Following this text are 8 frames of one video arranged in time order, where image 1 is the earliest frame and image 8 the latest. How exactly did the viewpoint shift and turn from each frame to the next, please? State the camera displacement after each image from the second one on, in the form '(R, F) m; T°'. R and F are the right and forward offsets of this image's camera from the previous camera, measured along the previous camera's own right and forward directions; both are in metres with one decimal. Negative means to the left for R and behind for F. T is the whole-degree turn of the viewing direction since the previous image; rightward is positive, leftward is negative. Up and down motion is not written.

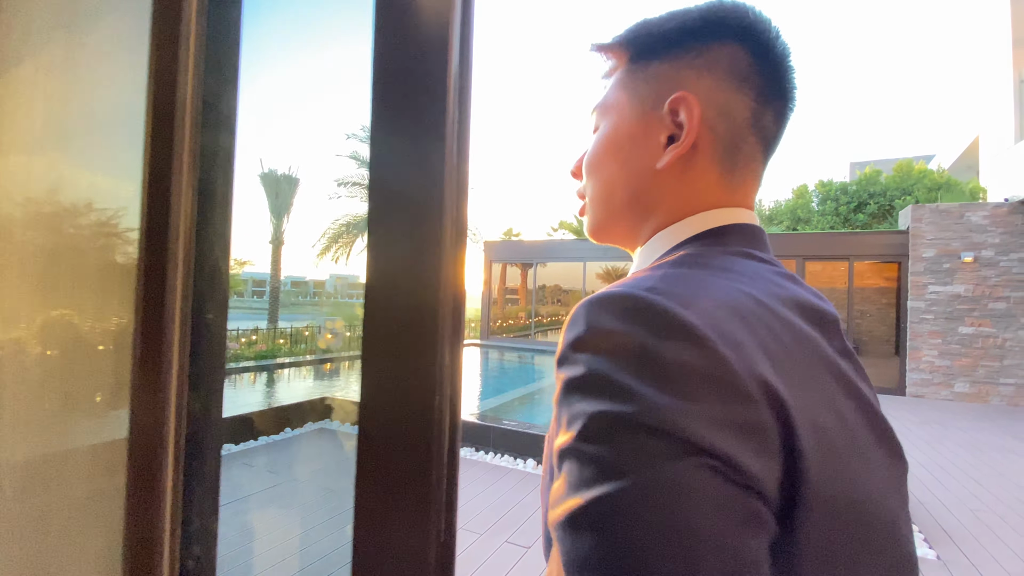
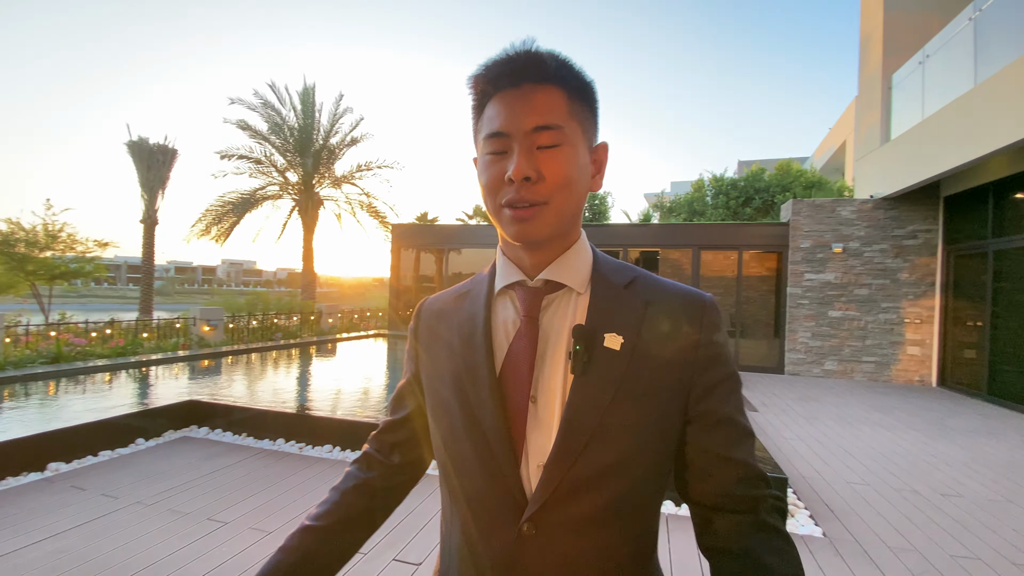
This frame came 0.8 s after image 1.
(+0.1, +0.3) m; +10°
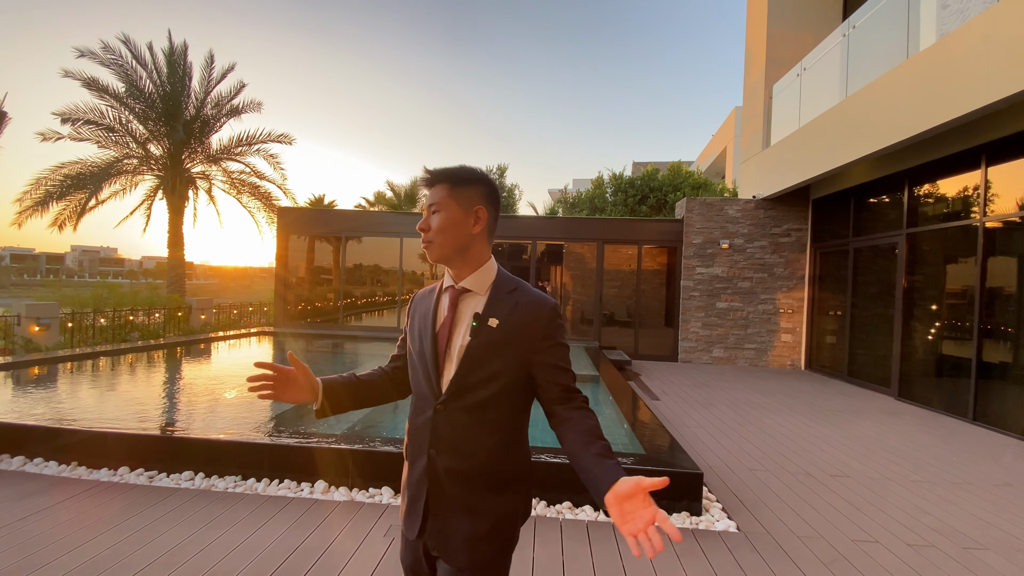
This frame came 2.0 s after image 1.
(0.0, +0.3) m; +11°
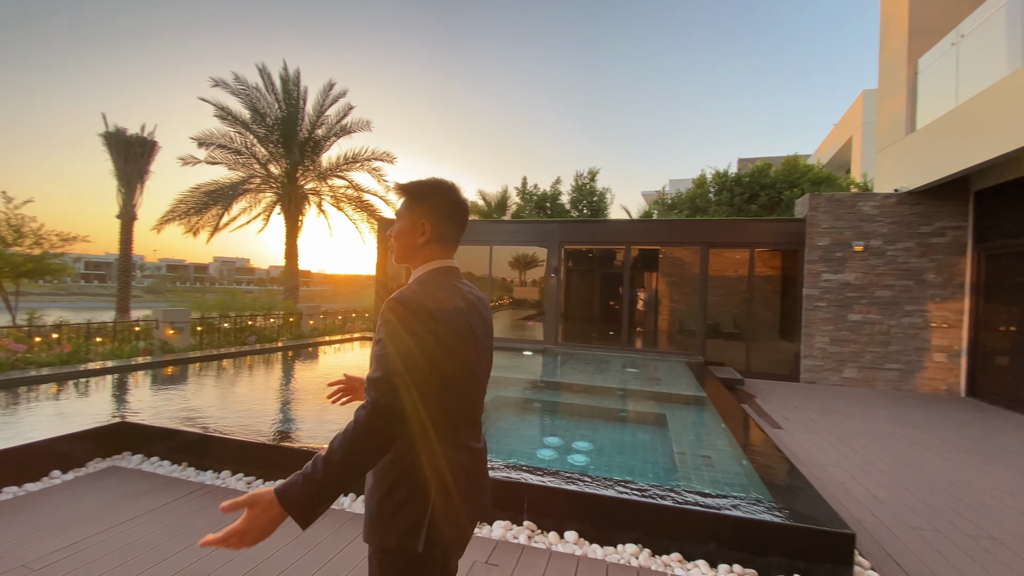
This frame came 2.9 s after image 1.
(0.0, +0.3) m; -11°
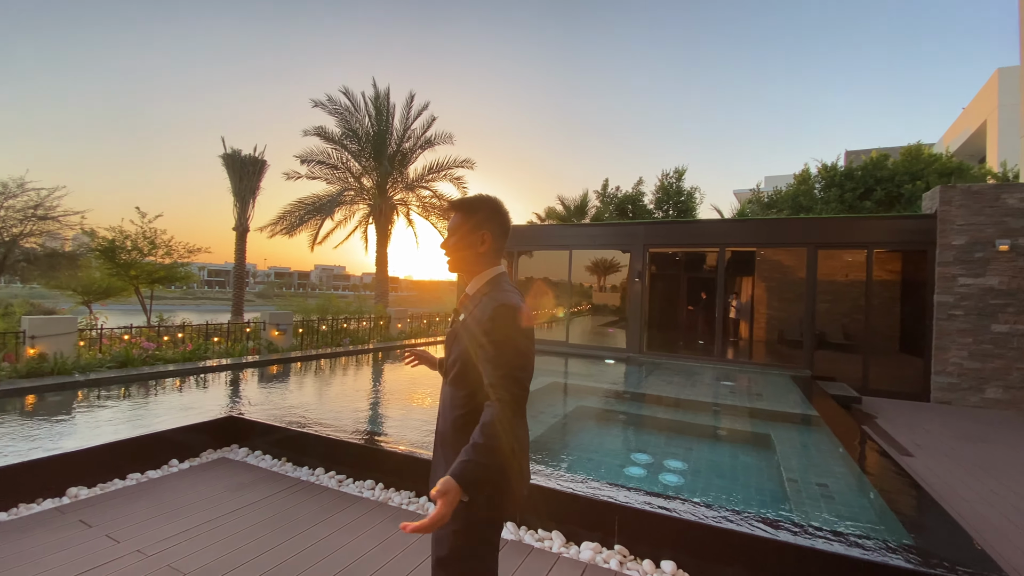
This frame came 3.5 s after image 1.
(0.0, +0.1) m; -9°
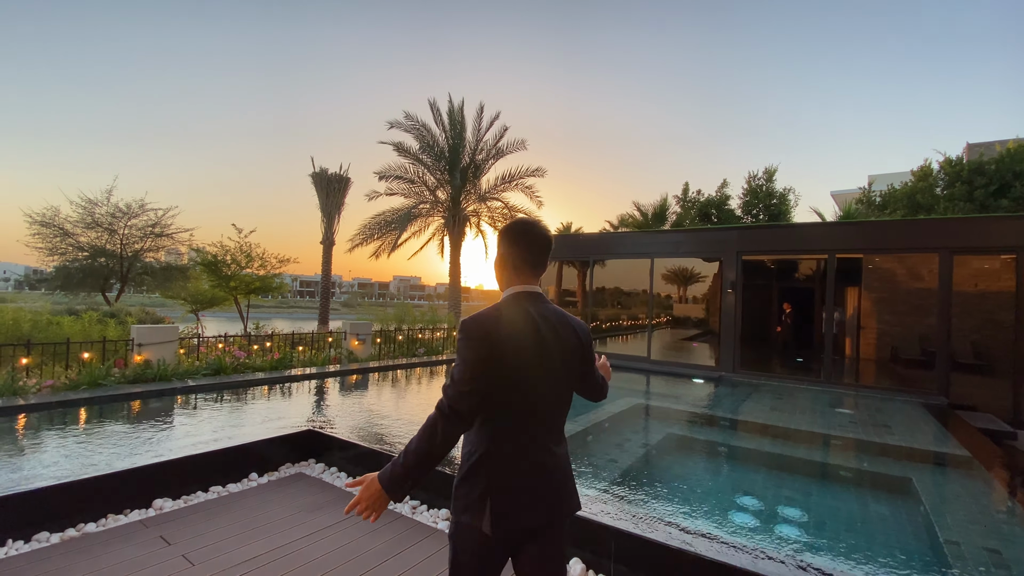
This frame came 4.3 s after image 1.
(-0.1, +0.3) m; -8°
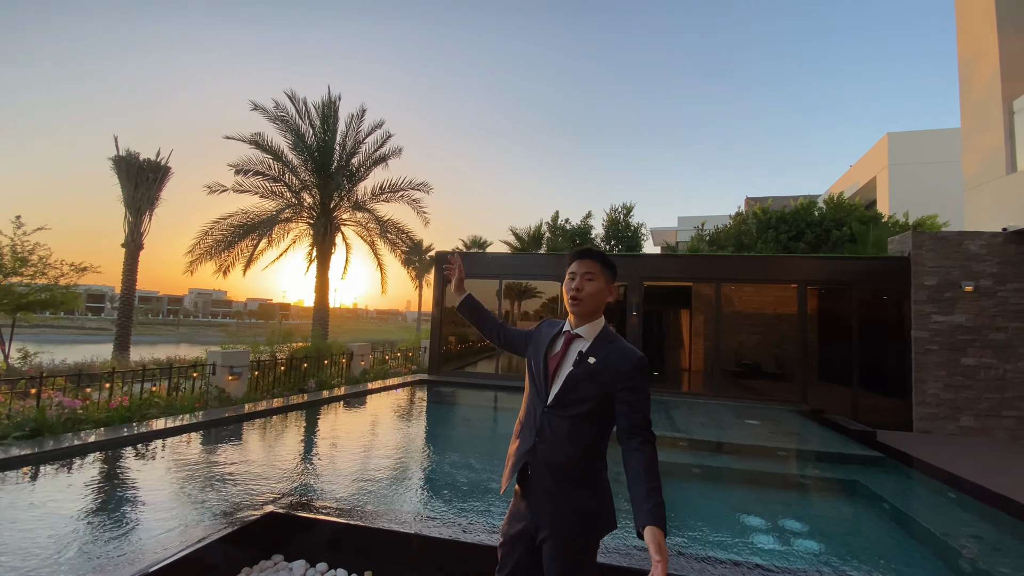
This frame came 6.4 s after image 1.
(-1.3, +0.7) m; +20°
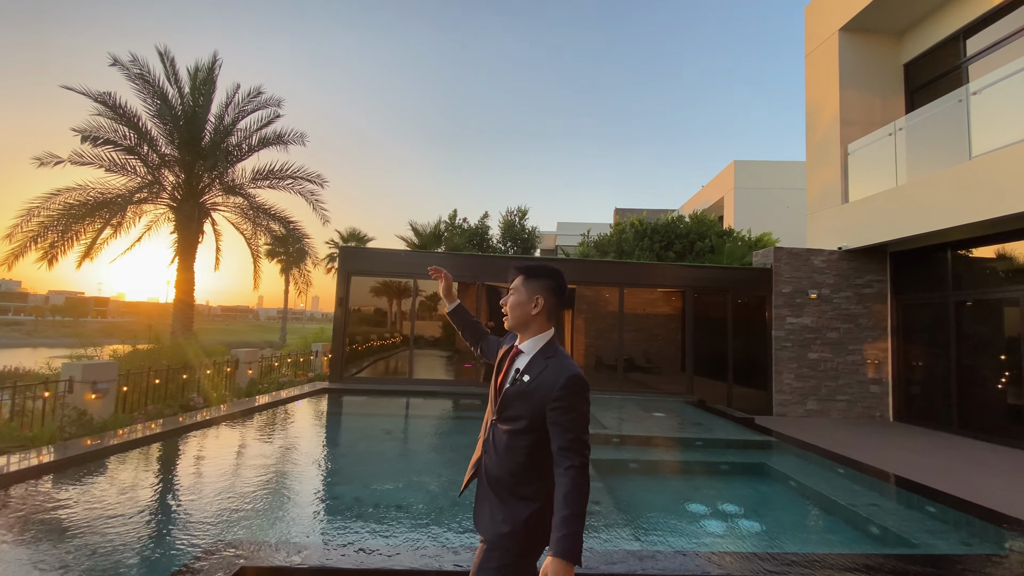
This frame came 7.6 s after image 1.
(-0.7, +0.2) m; +15°
